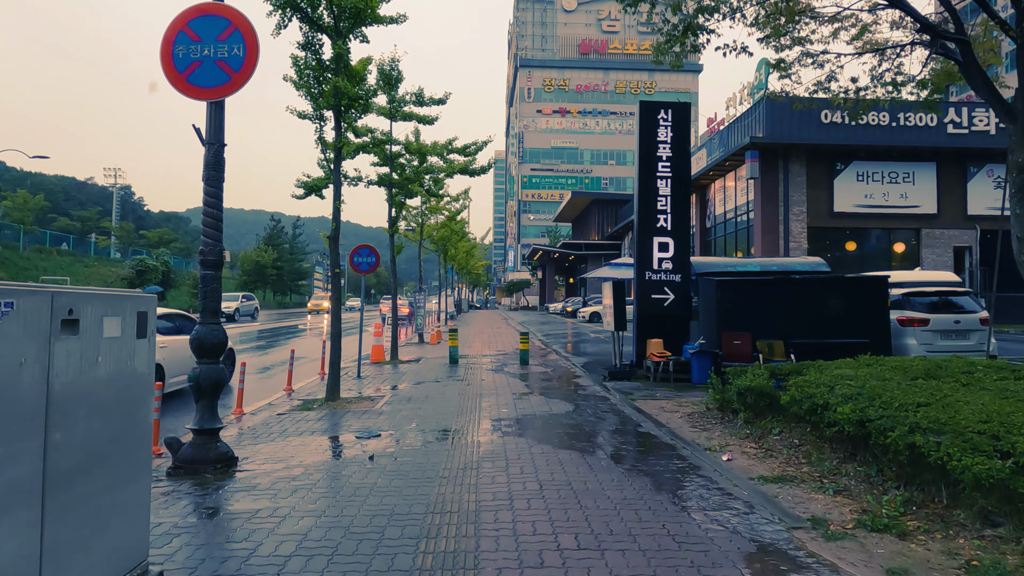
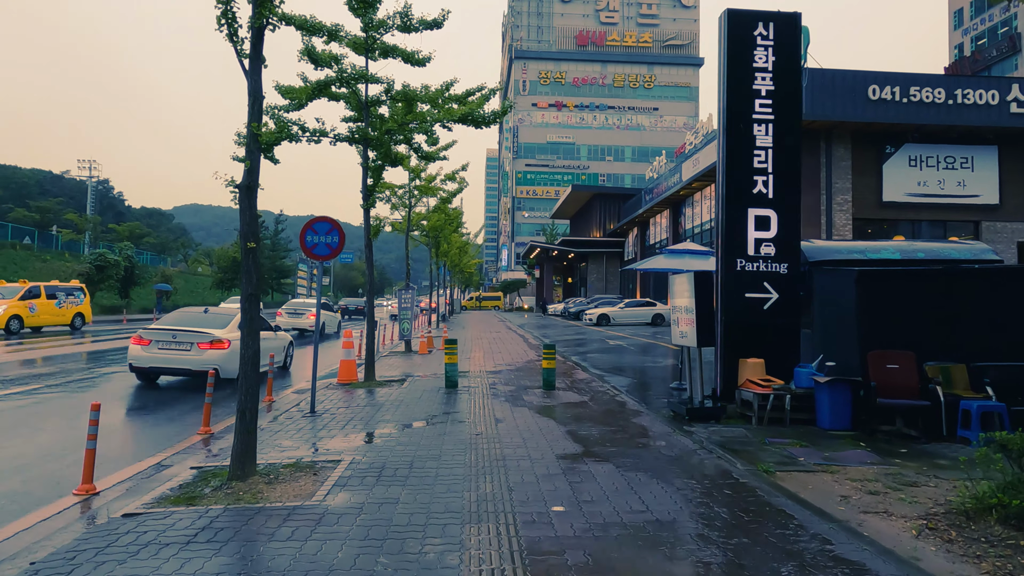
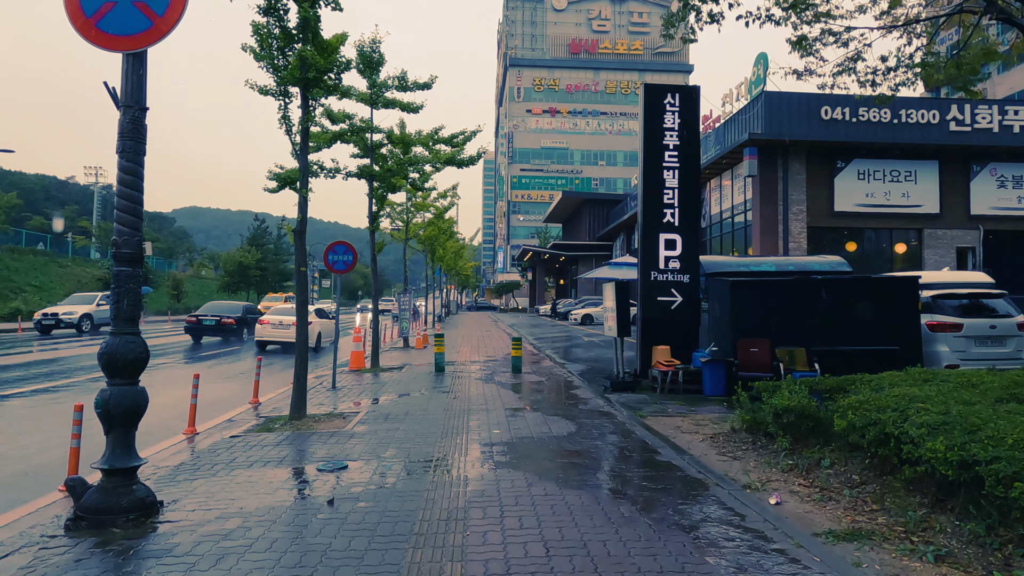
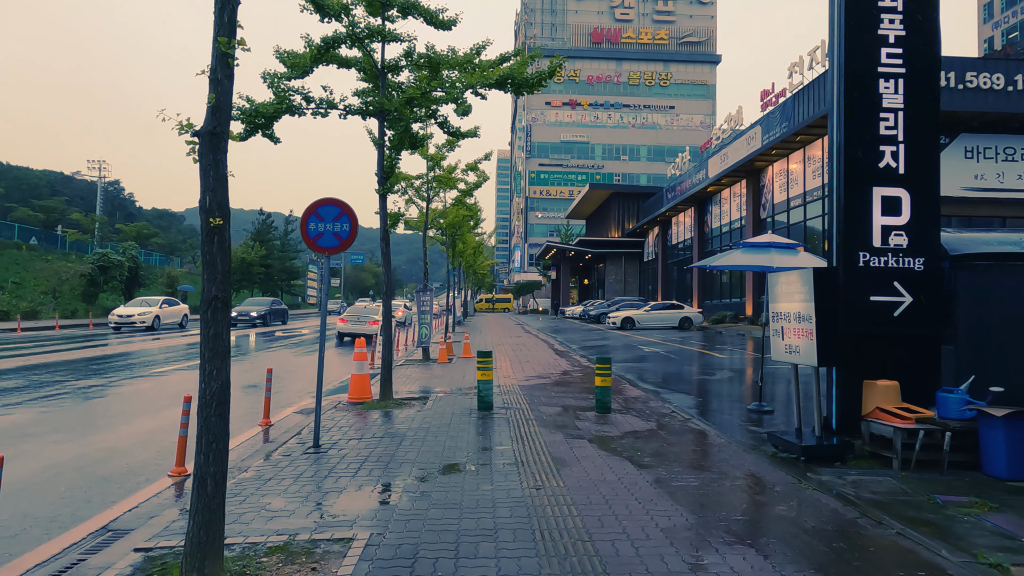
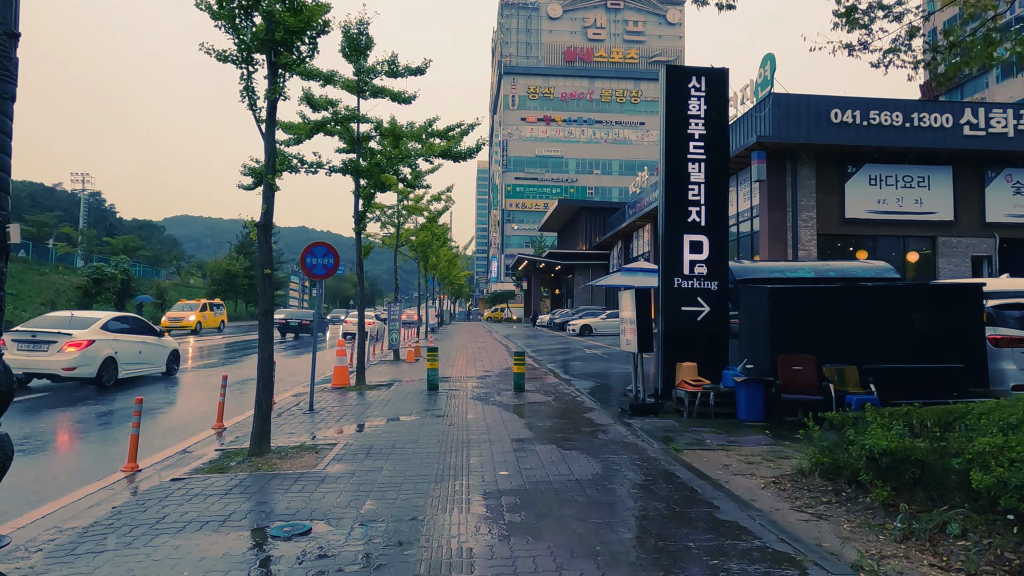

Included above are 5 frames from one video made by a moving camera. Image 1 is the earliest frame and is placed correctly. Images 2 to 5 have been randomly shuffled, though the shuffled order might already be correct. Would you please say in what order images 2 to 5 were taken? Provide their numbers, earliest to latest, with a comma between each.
3, 5, 2, 4
